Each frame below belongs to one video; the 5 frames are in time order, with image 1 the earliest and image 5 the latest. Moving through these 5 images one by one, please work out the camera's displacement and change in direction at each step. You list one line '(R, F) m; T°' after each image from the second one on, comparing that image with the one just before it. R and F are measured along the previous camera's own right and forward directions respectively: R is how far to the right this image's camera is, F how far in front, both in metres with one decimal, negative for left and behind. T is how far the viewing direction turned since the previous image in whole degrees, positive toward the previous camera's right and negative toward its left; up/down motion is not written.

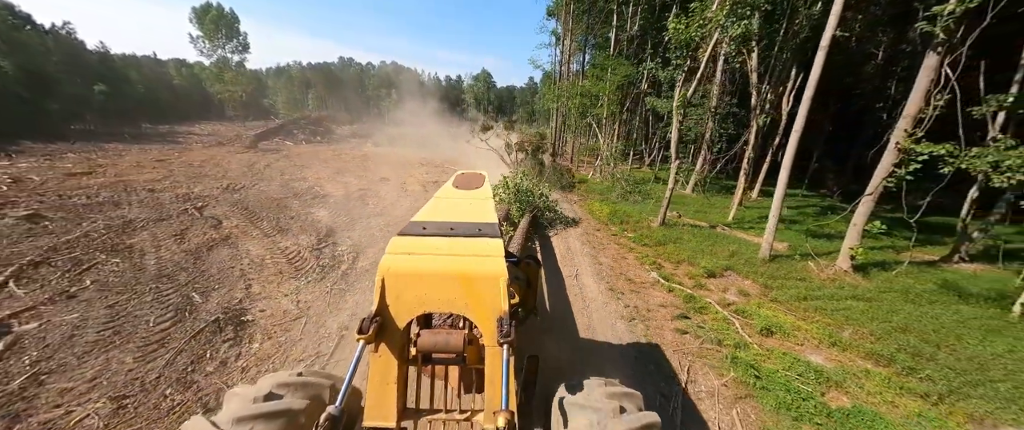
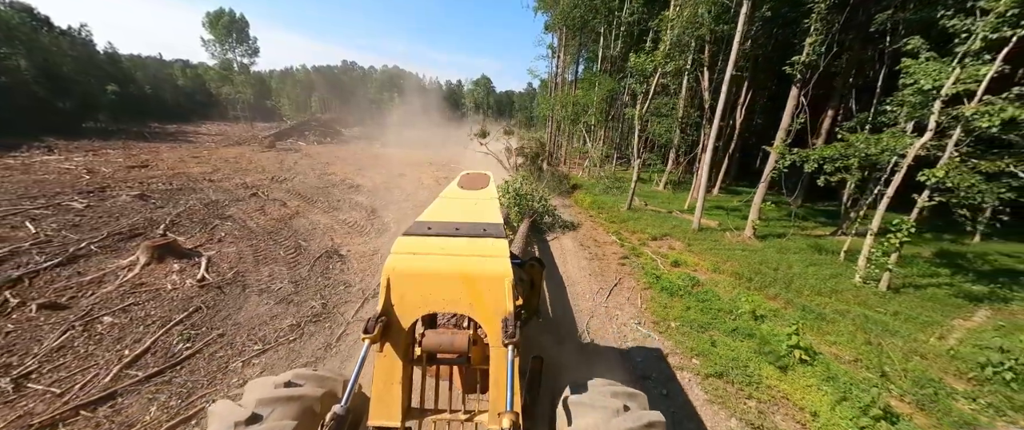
(-0.1, -2.0) m; 0°
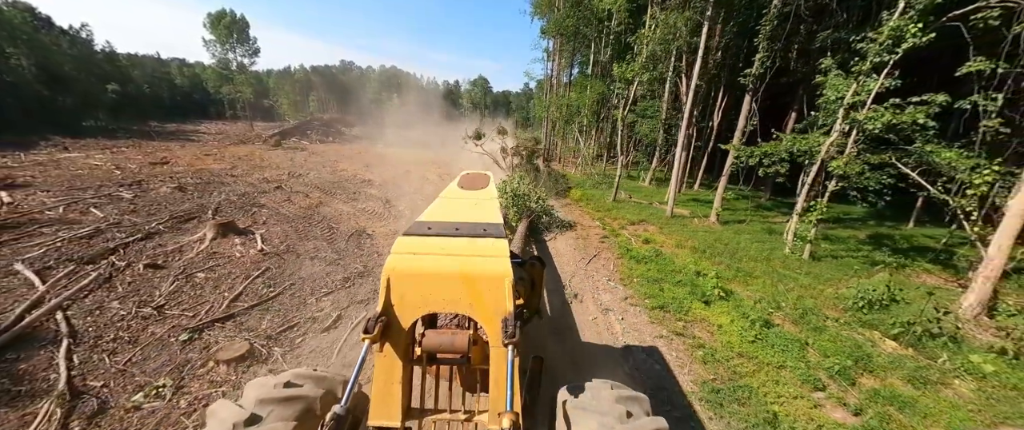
(0.0, -1.1) m; +1°
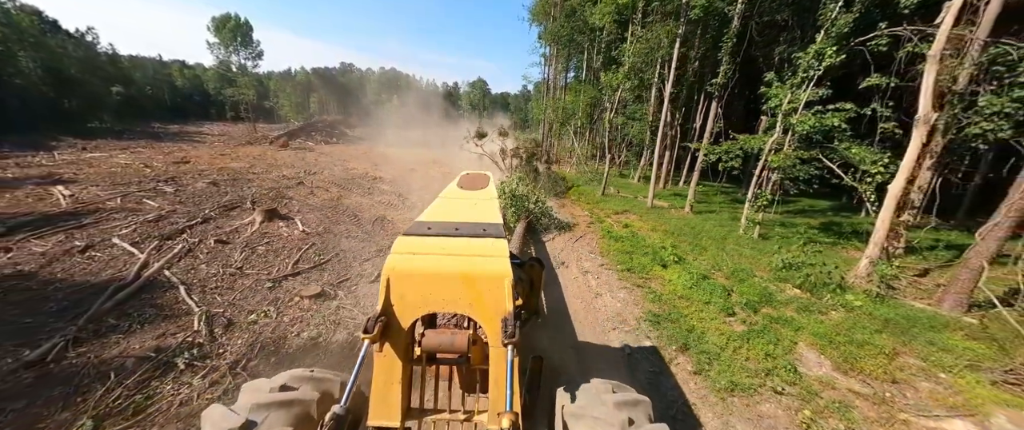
(0.0, -1.2) m; 0°
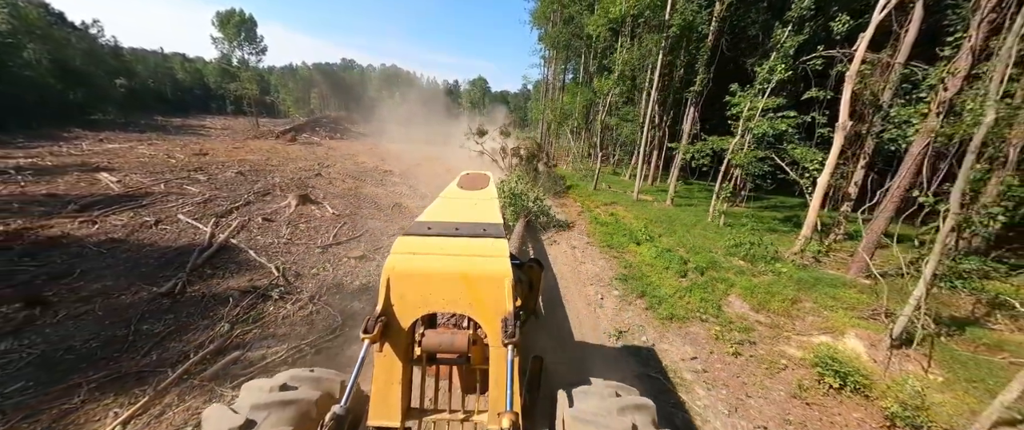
(-0.1, -1.1) m; 0°
